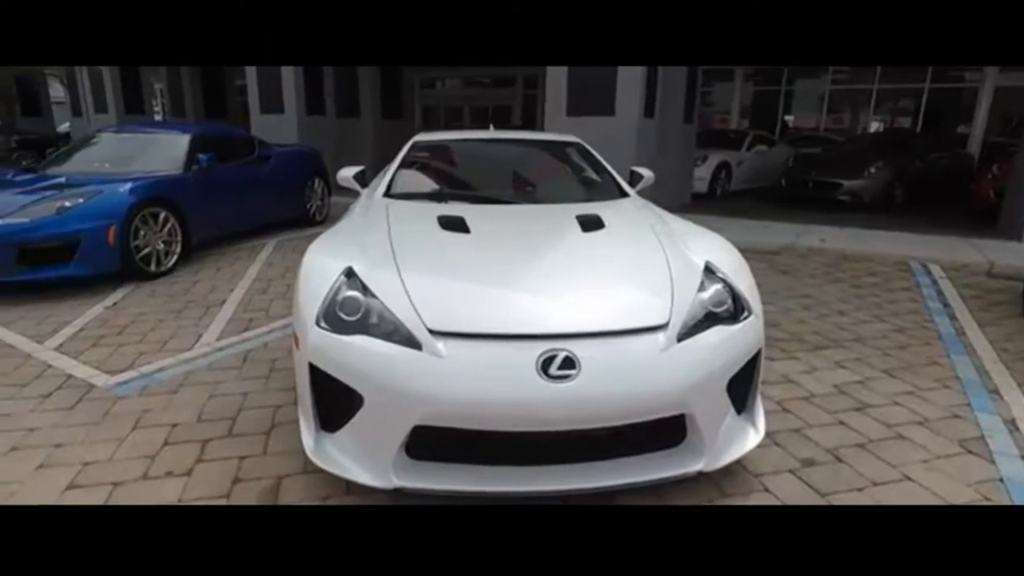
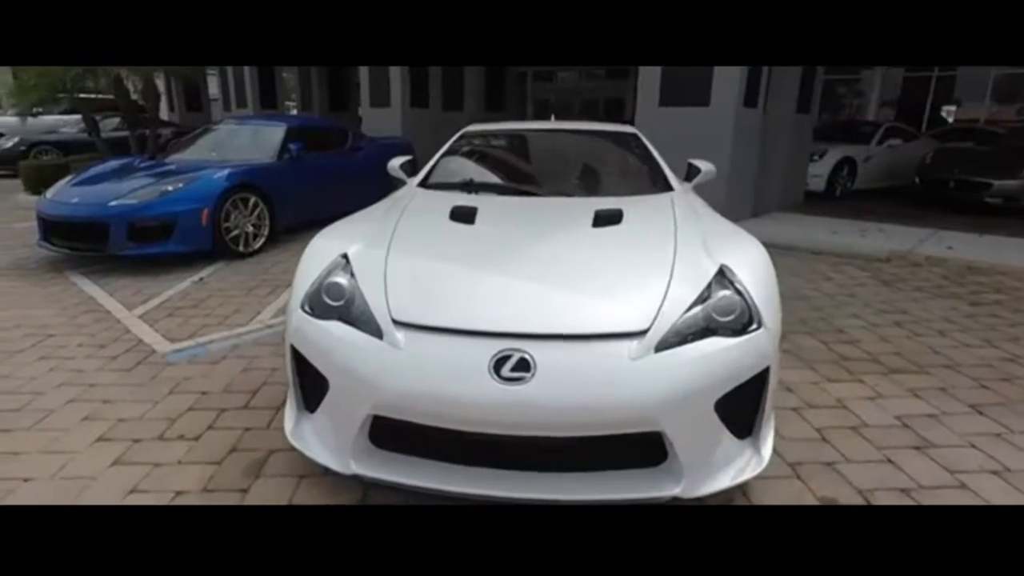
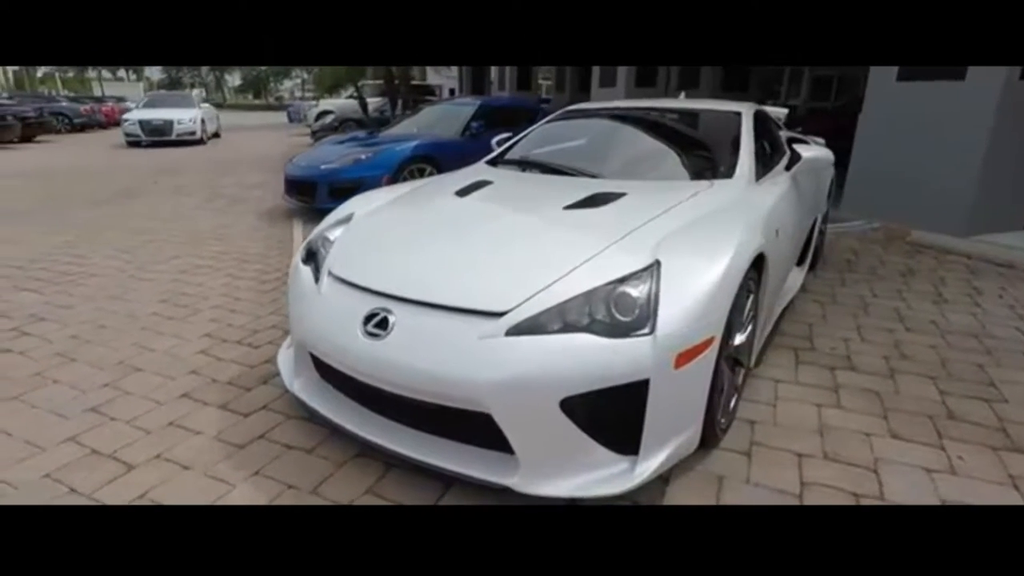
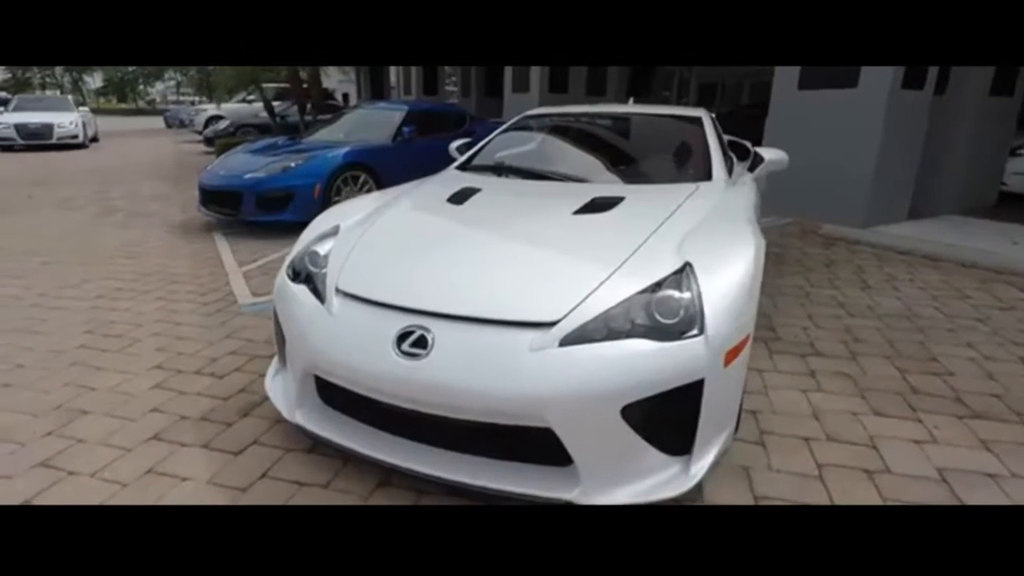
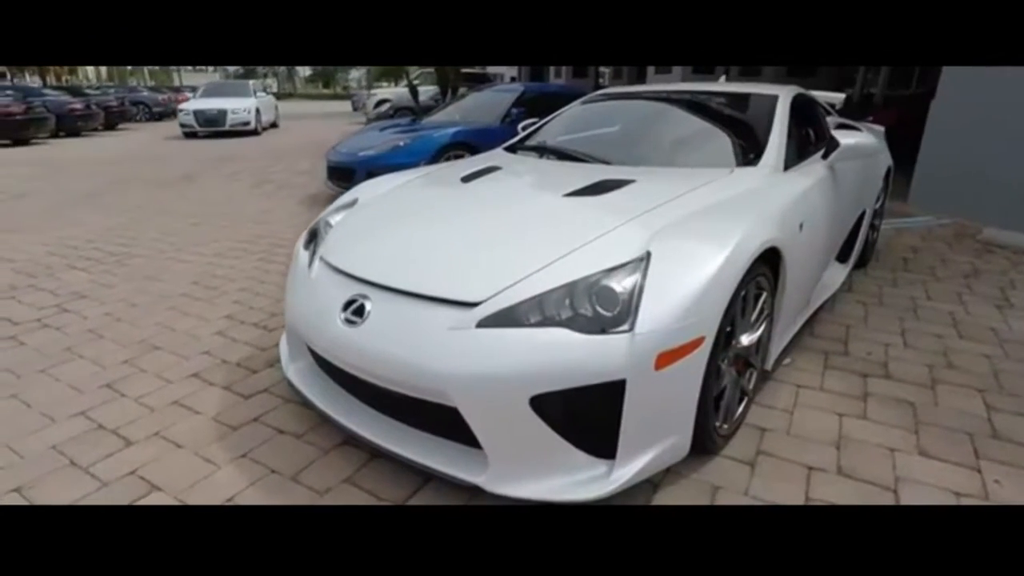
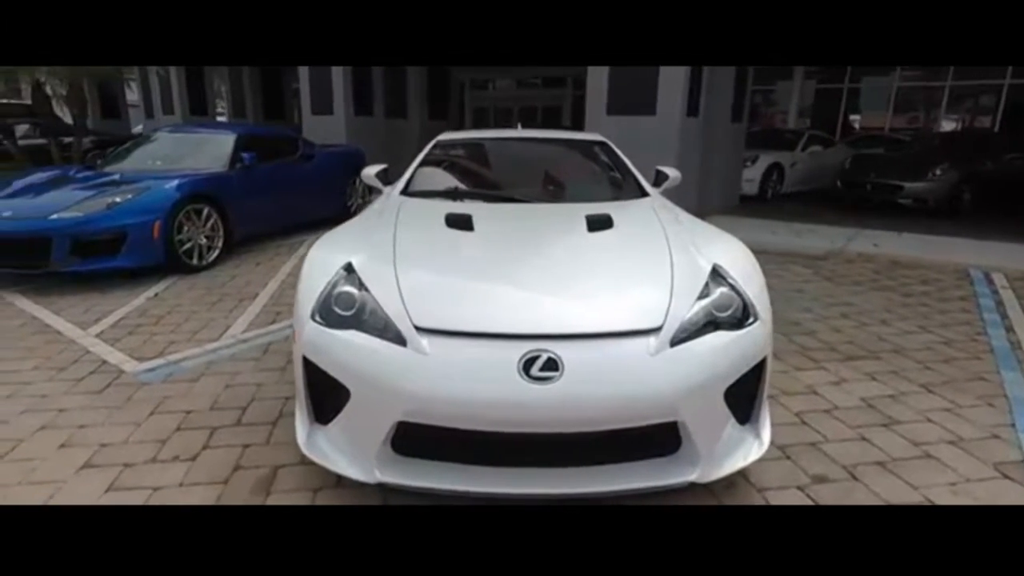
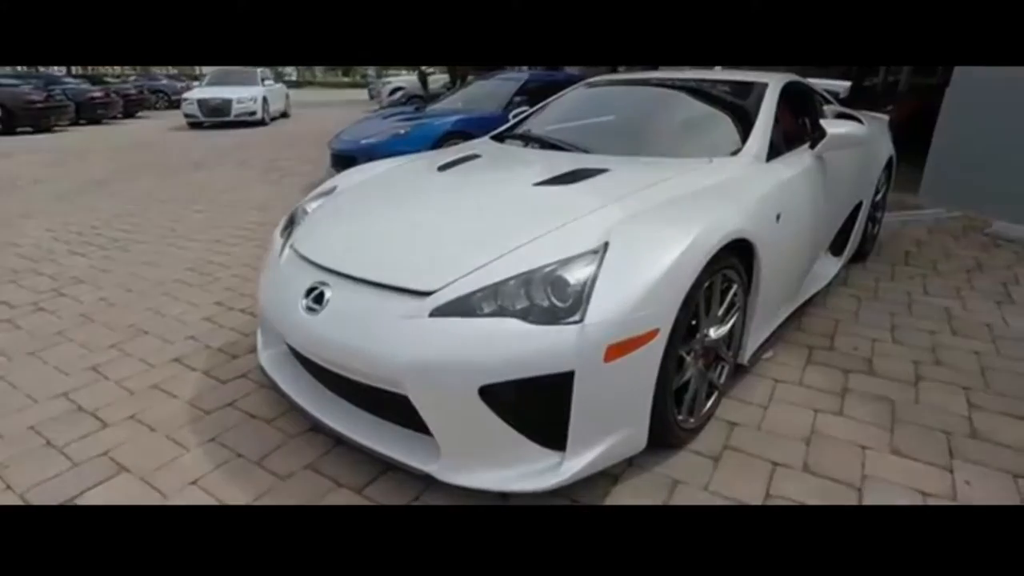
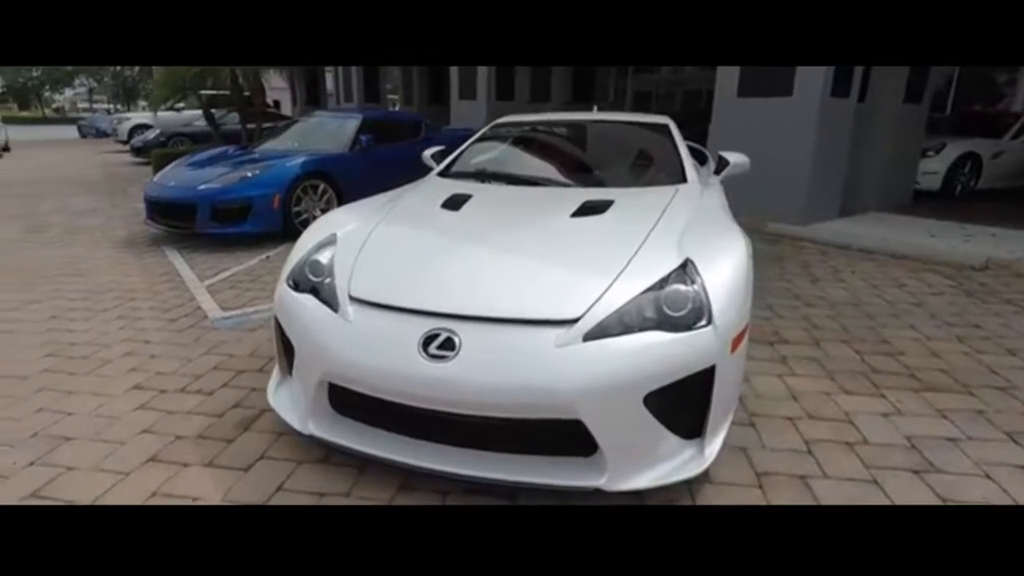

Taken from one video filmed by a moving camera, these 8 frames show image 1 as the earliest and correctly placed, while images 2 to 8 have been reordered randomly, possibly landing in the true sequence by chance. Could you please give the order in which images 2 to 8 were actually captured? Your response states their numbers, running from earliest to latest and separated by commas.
6, 2, 8, 4, 3, 5, 7
